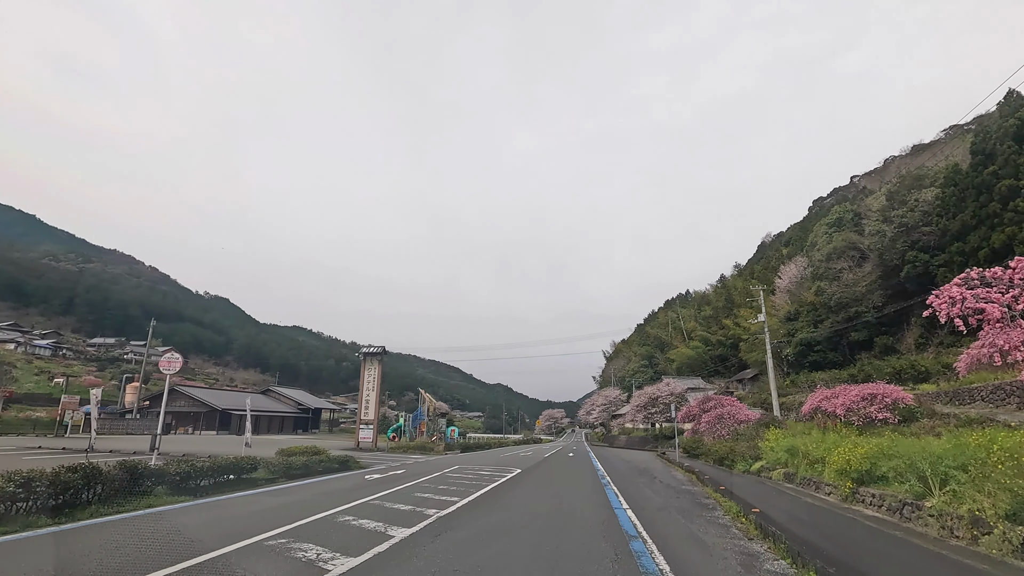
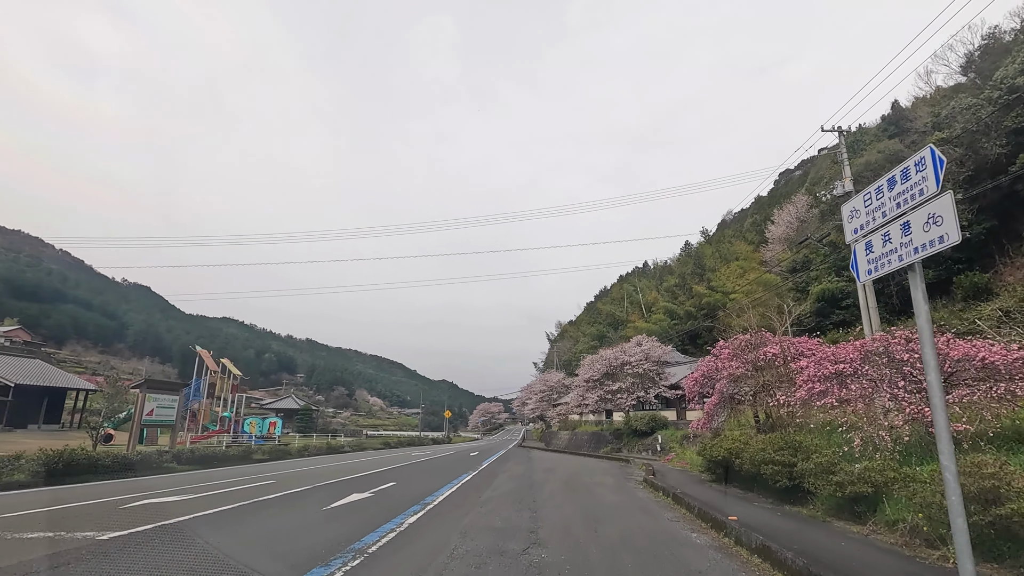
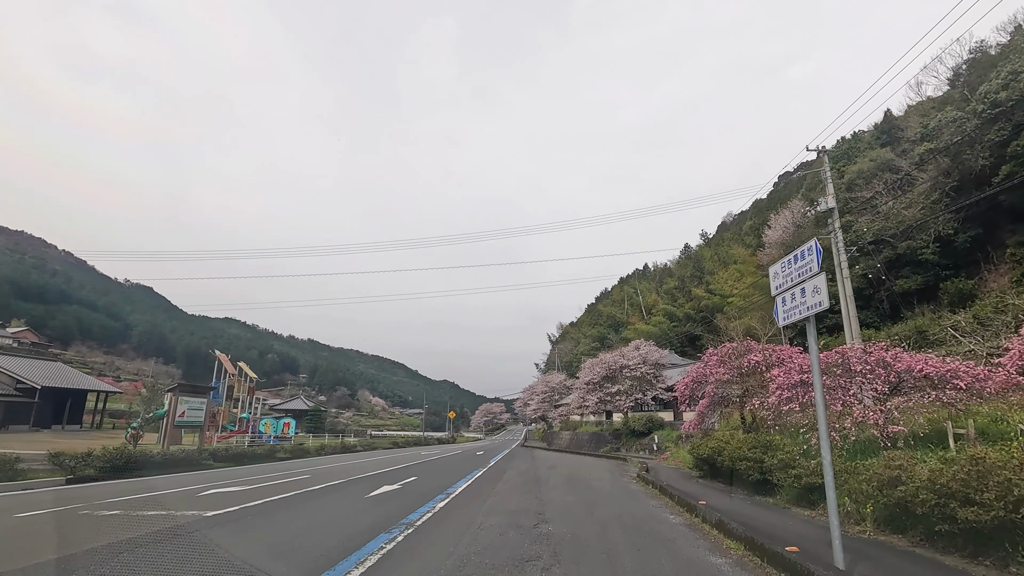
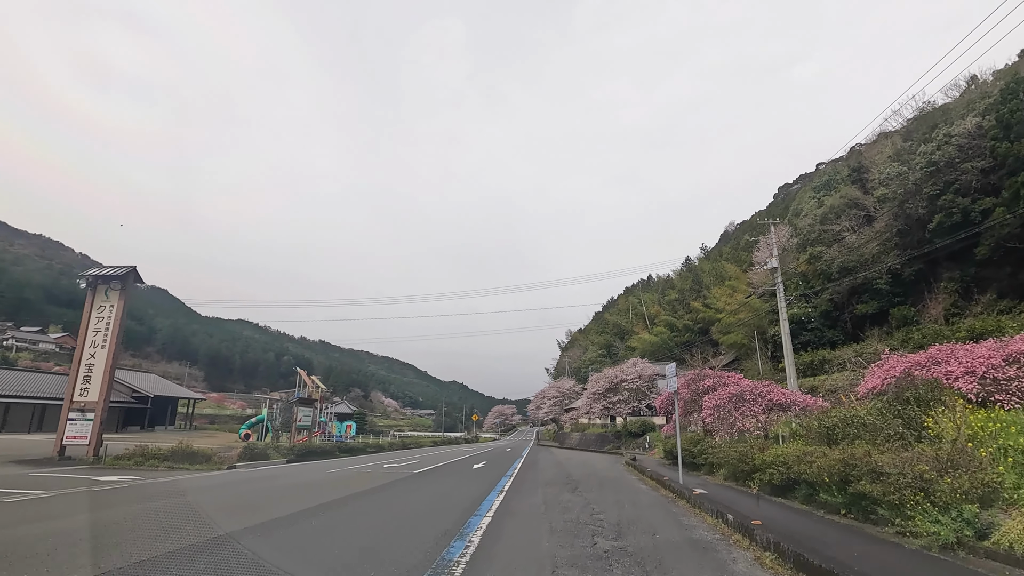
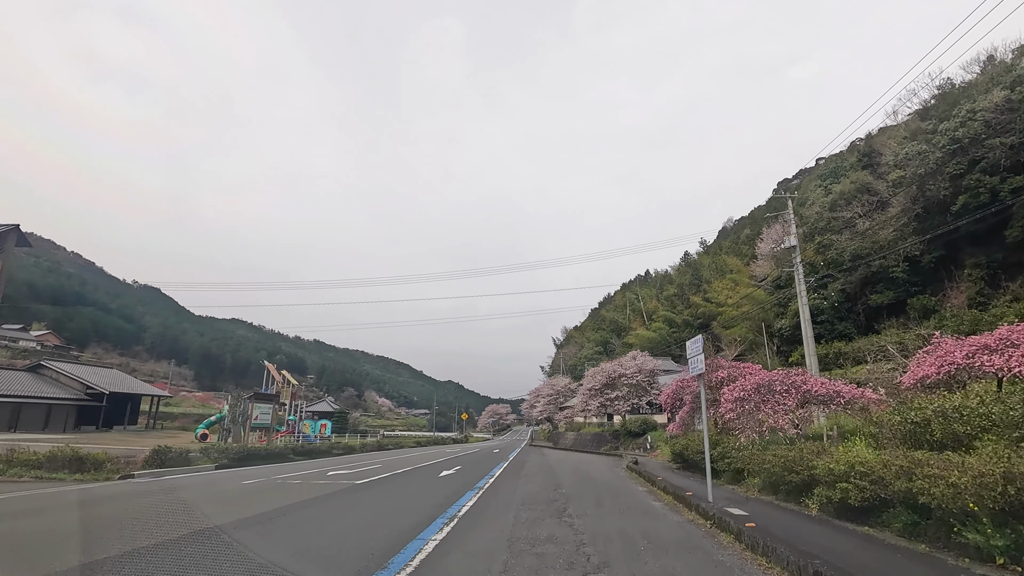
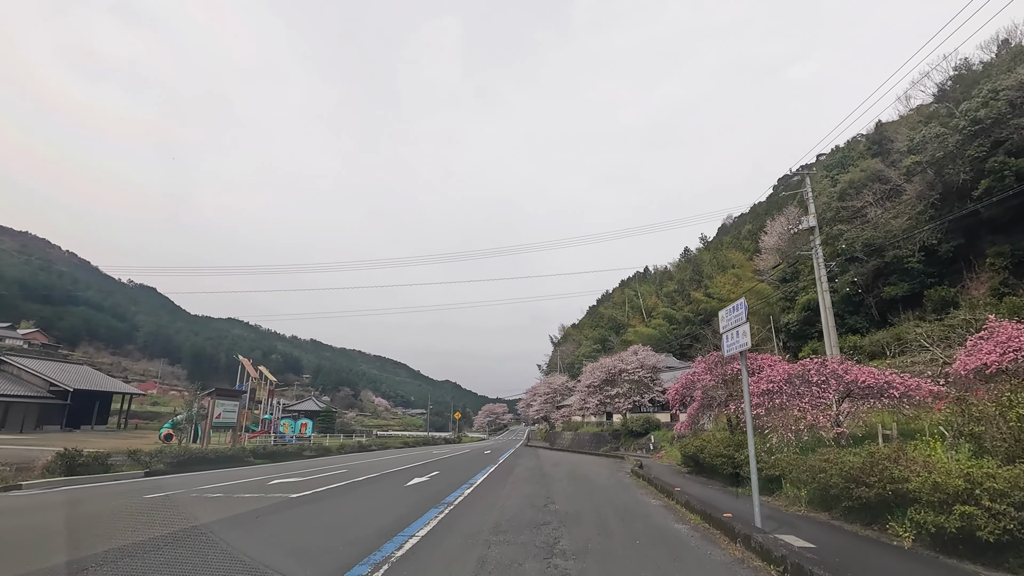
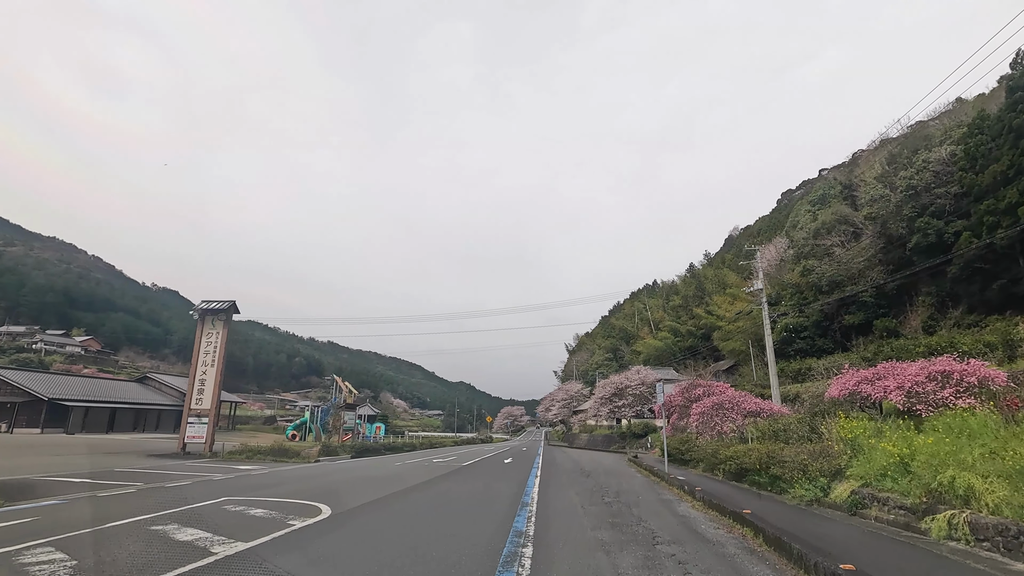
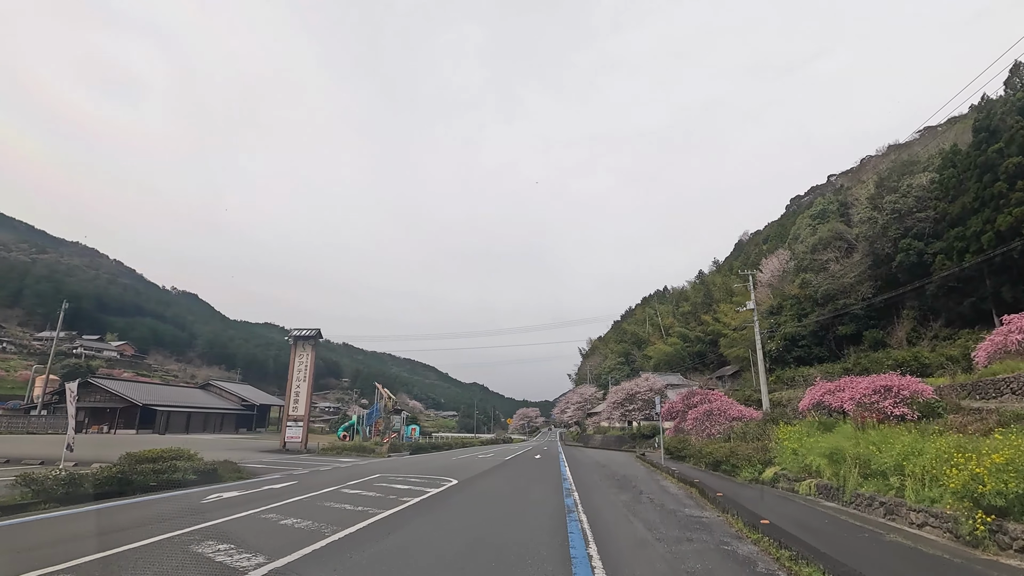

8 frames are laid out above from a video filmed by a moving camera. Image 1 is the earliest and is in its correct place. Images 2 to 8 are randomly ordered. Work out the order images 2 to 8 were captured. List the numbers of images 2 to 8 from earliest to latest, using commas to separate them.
8, 7, 4, 5, 6, 3, 2
